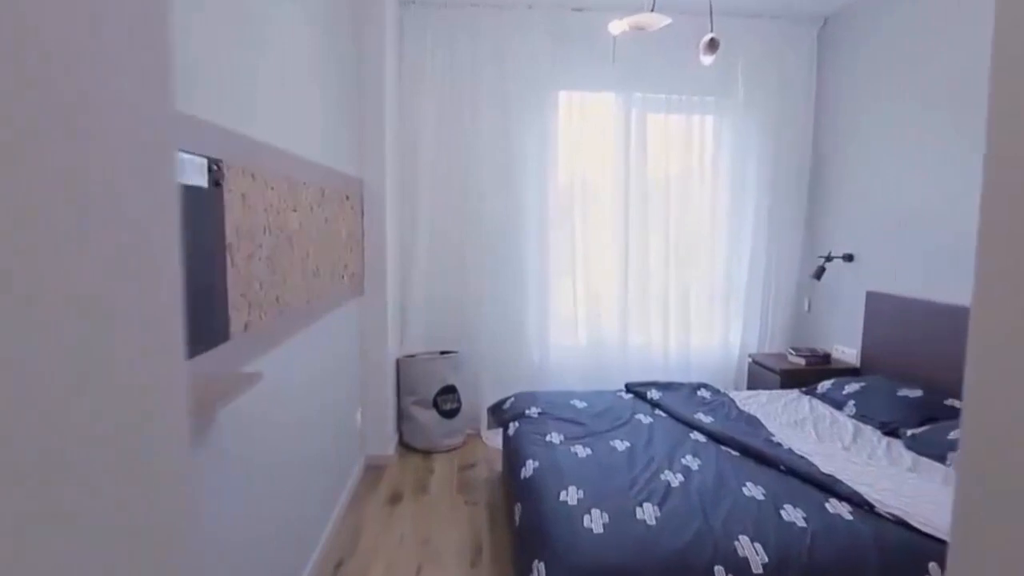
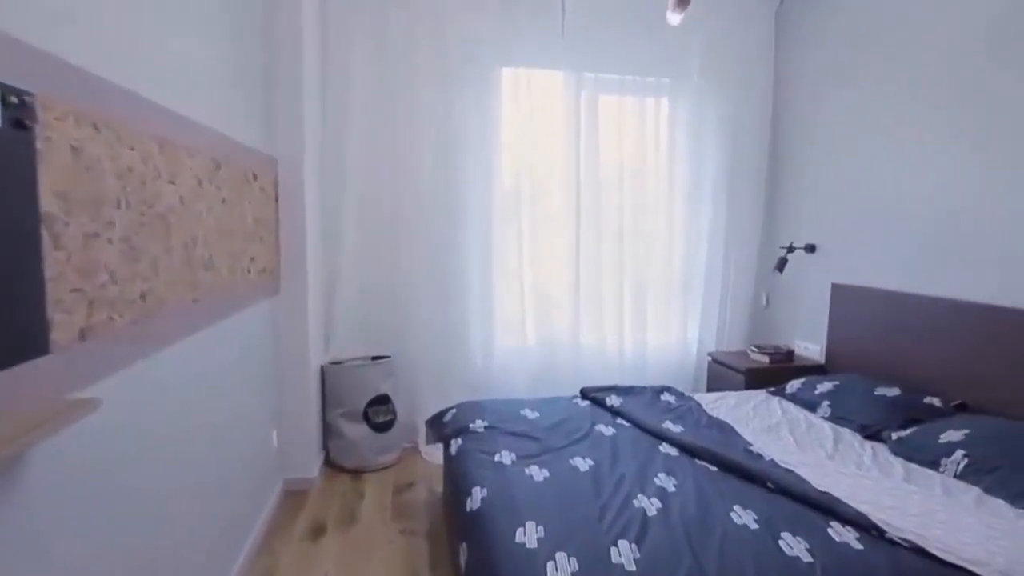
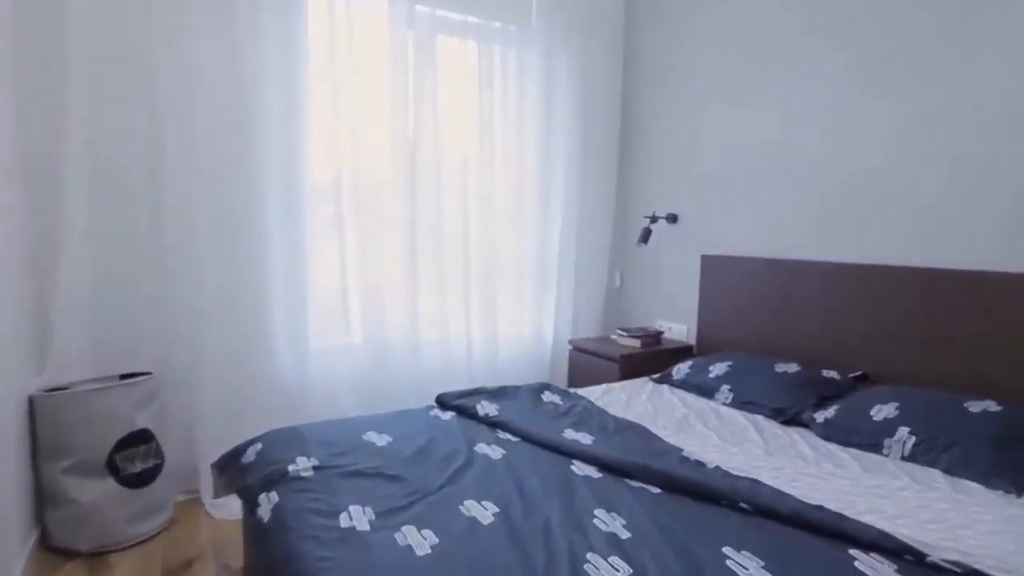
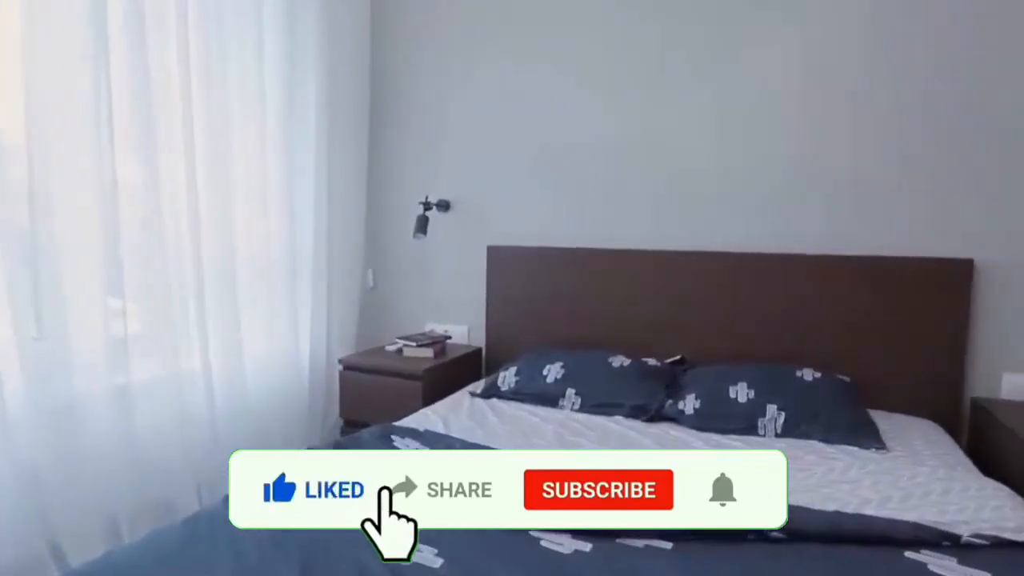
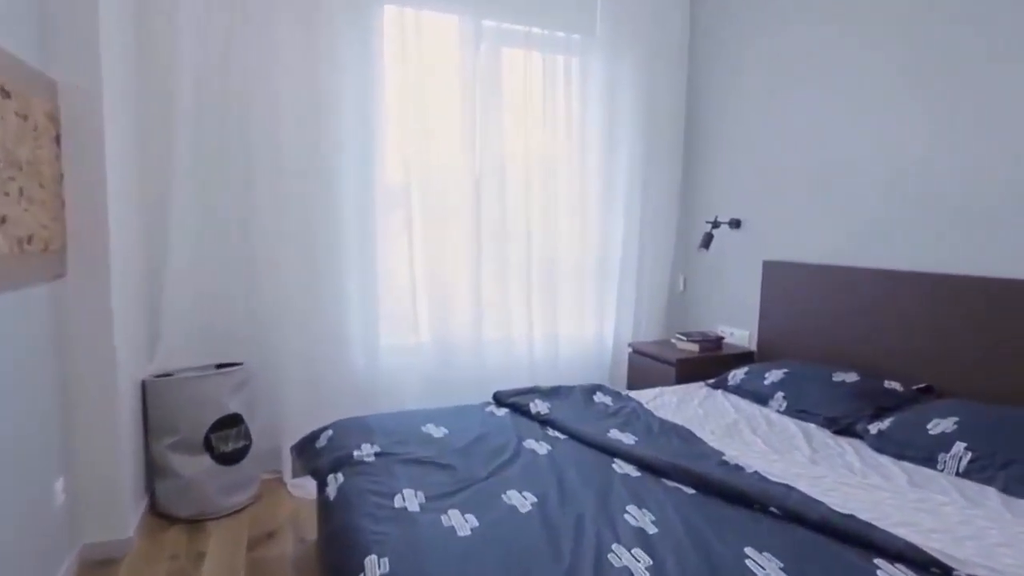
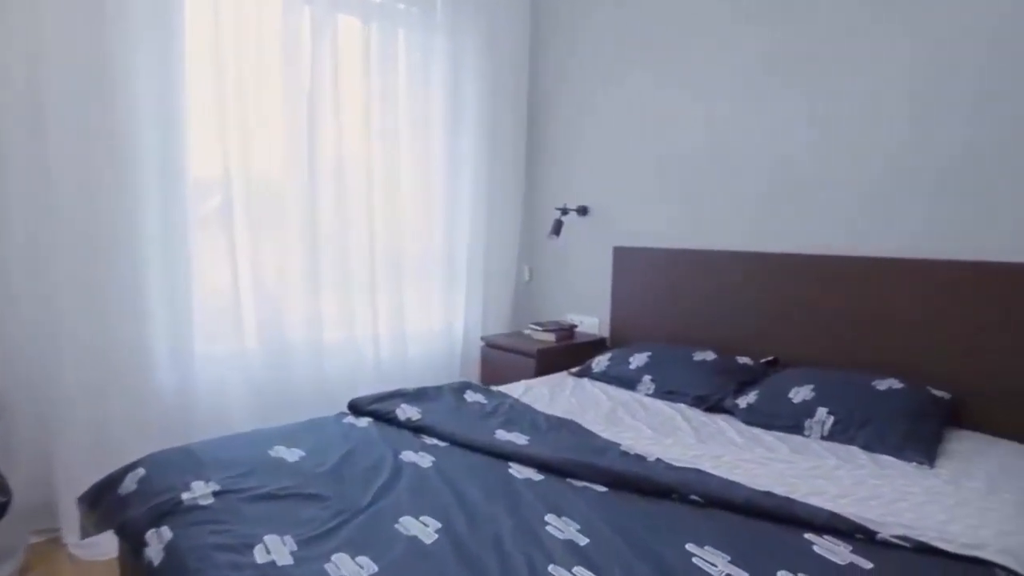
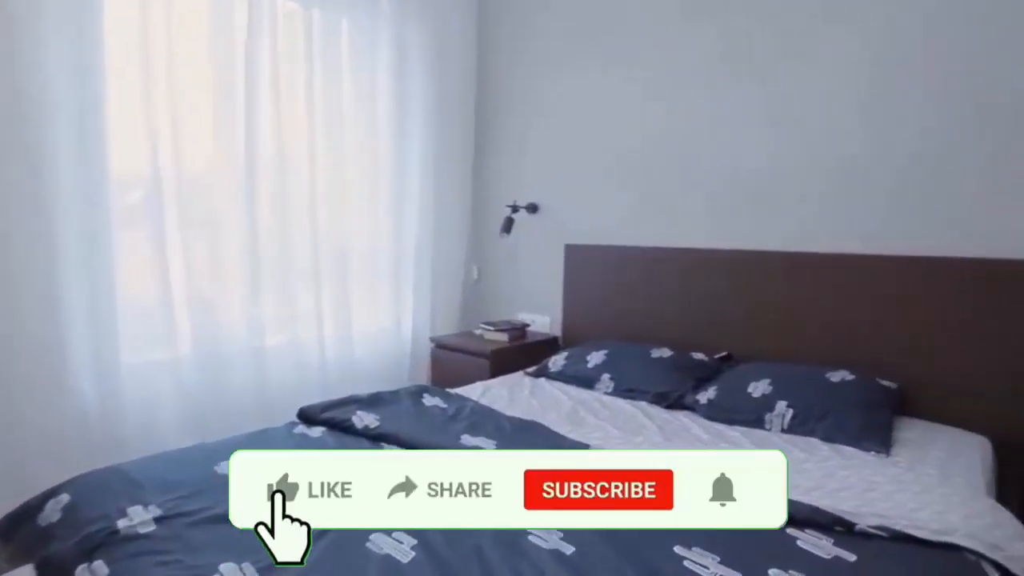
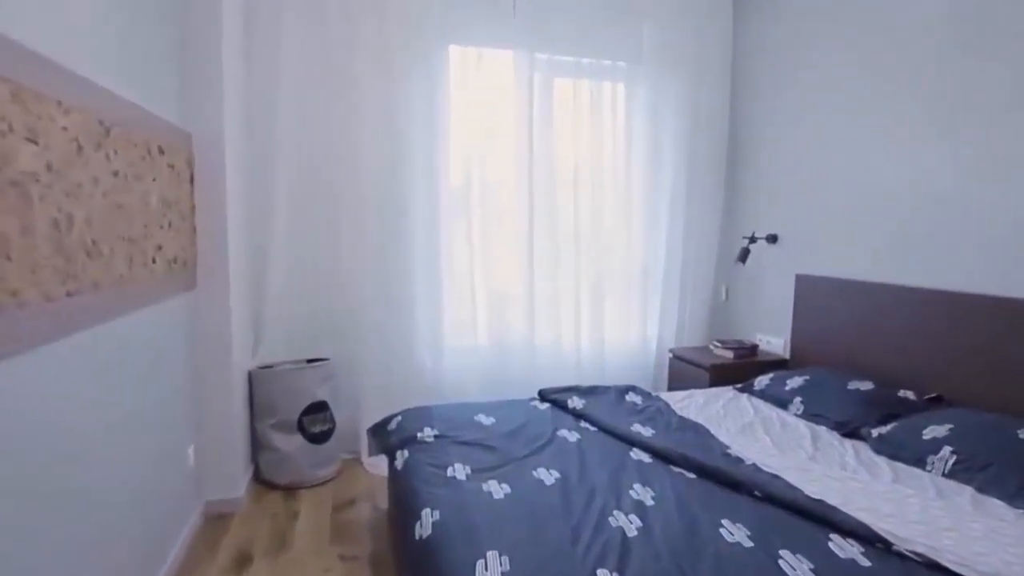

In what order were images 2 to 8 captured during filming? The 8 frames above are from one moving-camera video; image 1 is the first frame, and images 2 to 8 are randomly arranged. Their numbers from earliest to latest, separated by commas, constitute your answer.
2, 8, 5, 3, 6, 7, 4
